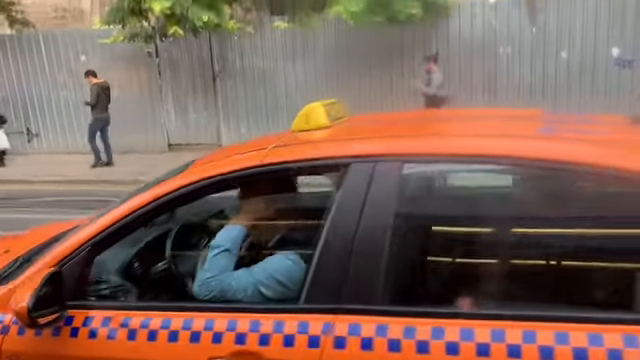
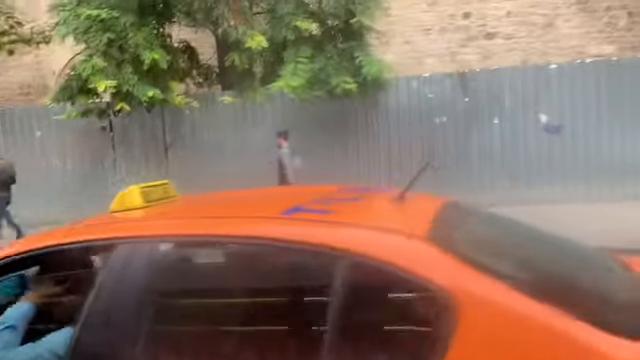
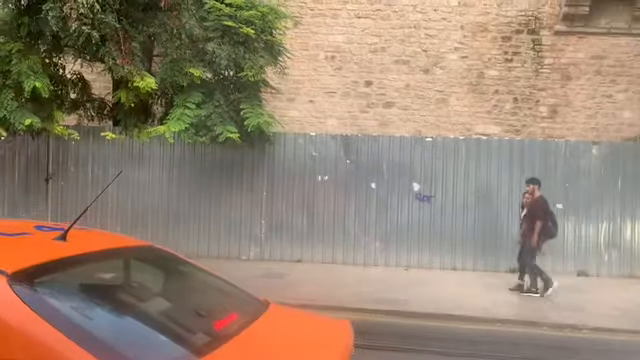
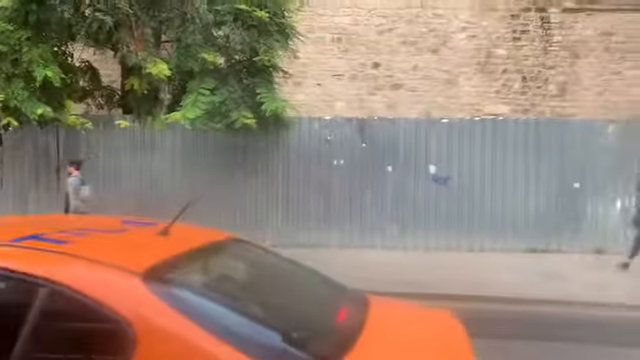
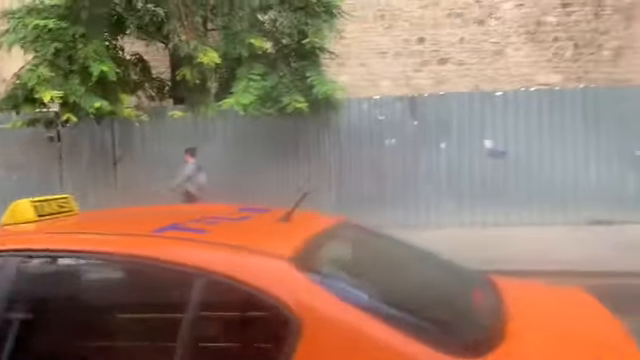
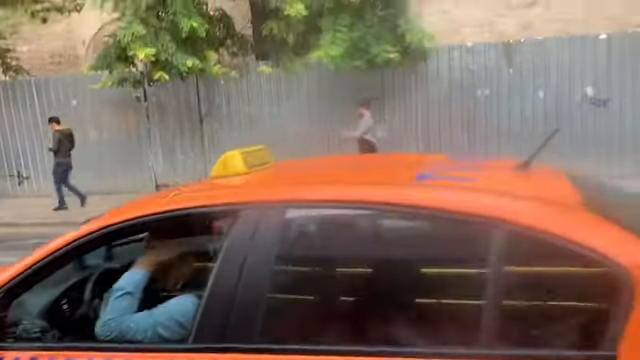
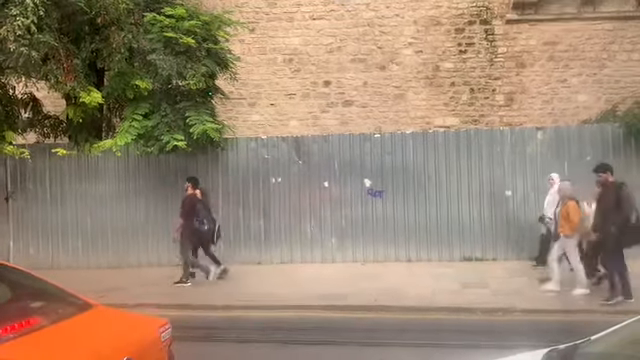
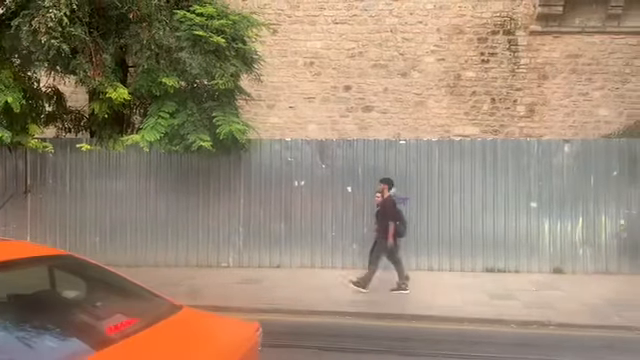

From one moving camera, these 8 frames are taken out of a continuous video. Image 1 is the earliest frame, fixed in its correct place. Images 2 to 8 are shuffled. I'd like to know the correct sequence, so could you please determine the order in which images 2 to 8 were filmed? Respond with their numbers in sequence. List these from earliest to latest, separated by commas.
6, 2, 5, 4, 3, 8, 7
